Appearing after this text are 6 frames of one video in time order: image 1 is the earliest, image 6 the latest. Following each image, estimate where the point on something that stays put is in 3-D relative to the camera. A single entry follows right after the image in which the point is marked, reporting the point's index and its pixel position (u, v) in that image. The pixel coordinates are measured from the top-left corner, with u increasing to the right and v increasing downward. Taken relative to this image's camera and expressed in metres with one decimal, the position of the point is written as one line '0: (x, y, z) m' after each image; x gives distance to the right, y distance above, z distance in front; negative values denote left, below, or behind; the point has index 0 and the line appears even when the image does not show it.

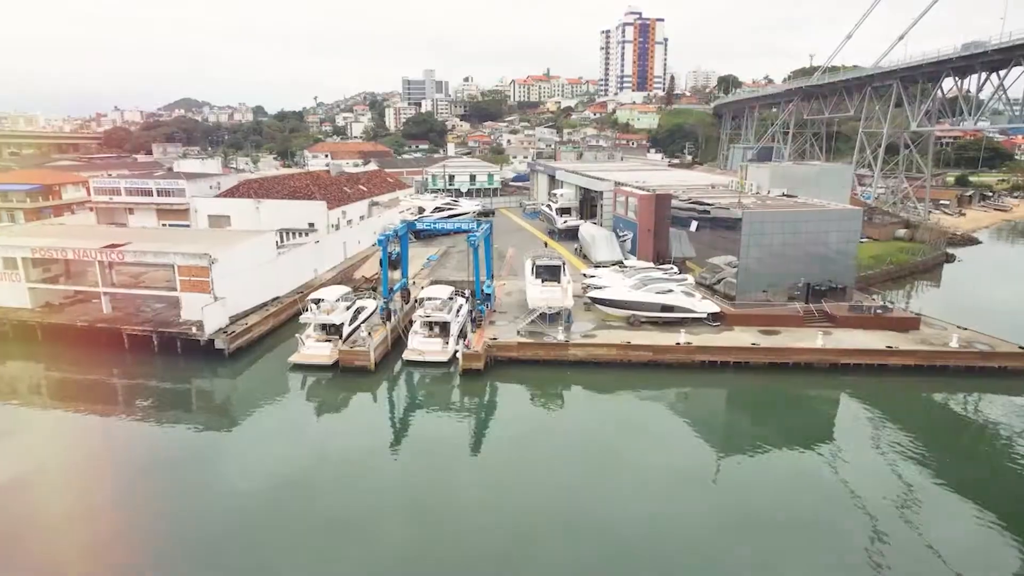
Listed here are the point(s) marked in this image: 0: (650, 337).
0: (+4.4, -1.5, +18.2) m
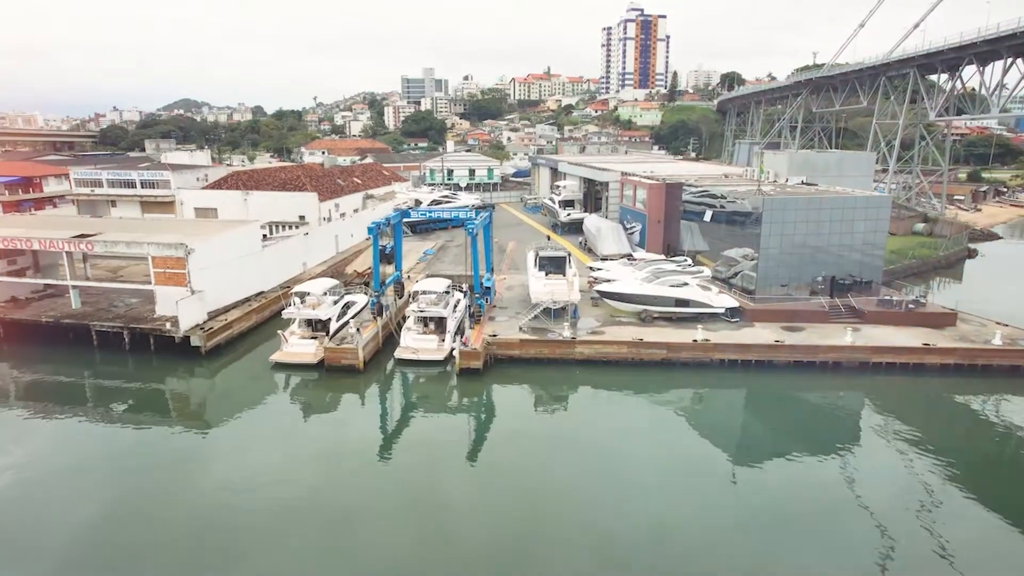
0: (+4.4, -1.3, +16.8) m
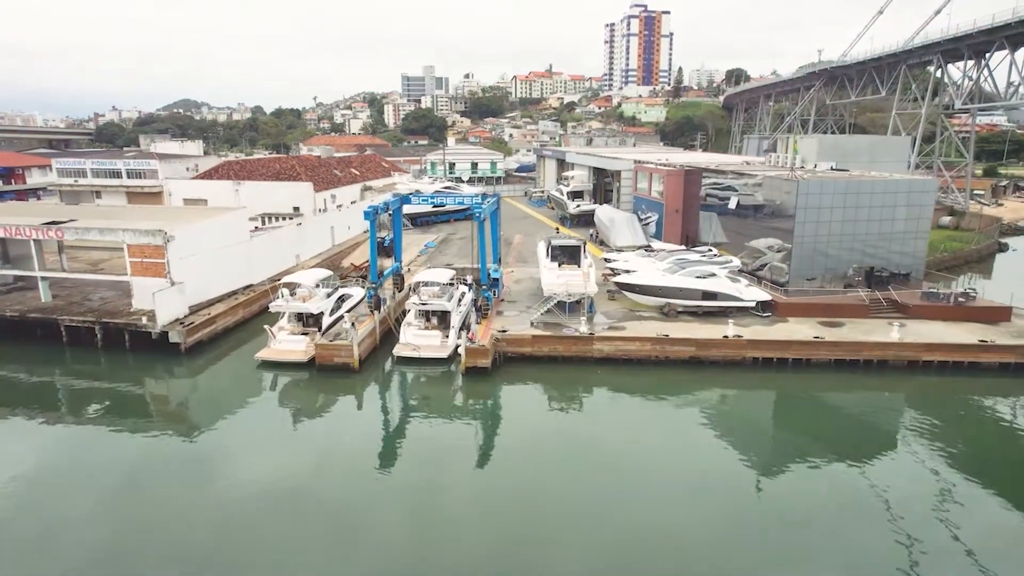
0: (+4.7, -1.1, +15.3) m
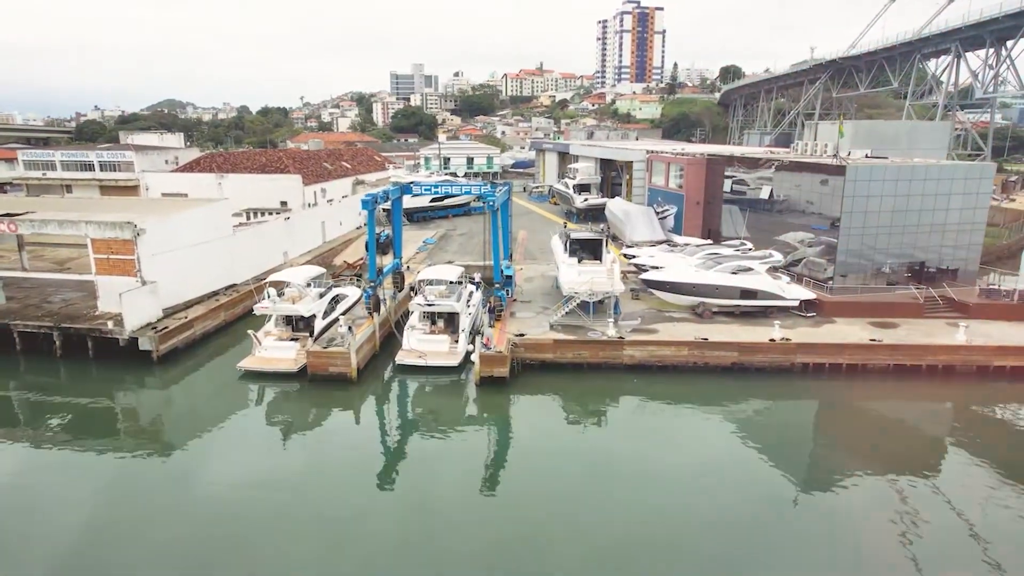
0: (+5.1, -1.0, +13.6) m
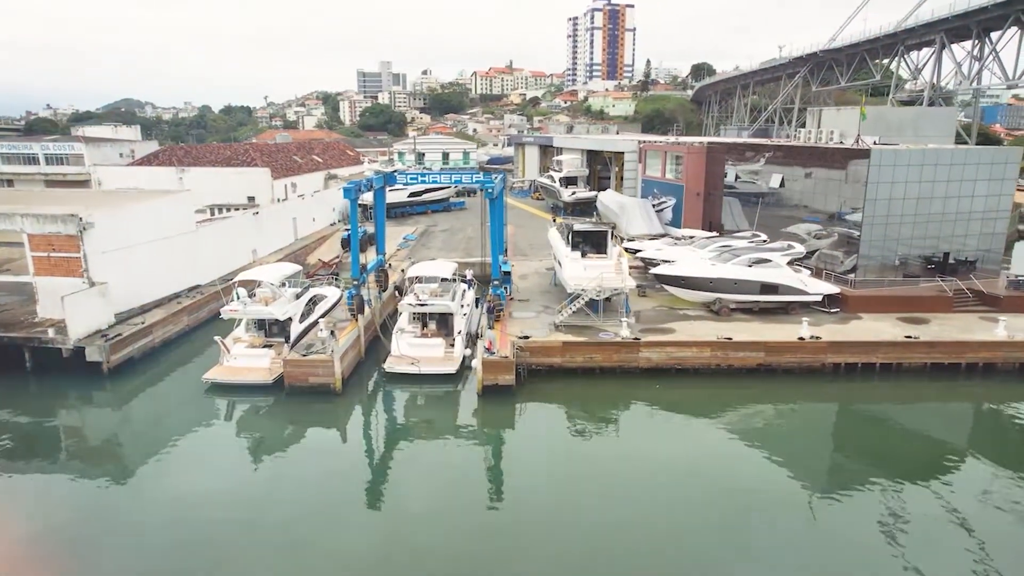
0: (+5.2, -0.9, +12.5) m
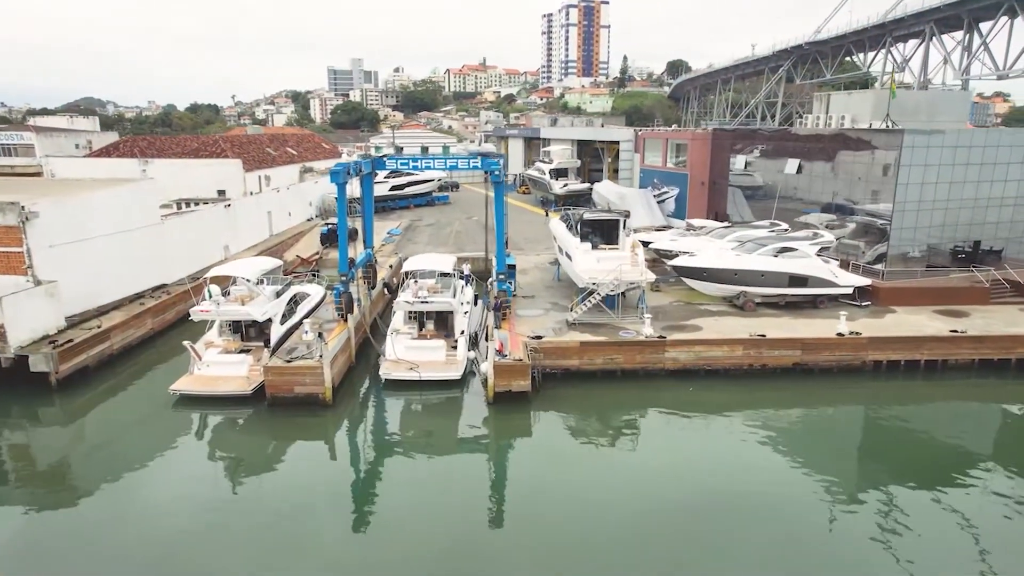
0: (+5.4, -0.7, +11.5) m
